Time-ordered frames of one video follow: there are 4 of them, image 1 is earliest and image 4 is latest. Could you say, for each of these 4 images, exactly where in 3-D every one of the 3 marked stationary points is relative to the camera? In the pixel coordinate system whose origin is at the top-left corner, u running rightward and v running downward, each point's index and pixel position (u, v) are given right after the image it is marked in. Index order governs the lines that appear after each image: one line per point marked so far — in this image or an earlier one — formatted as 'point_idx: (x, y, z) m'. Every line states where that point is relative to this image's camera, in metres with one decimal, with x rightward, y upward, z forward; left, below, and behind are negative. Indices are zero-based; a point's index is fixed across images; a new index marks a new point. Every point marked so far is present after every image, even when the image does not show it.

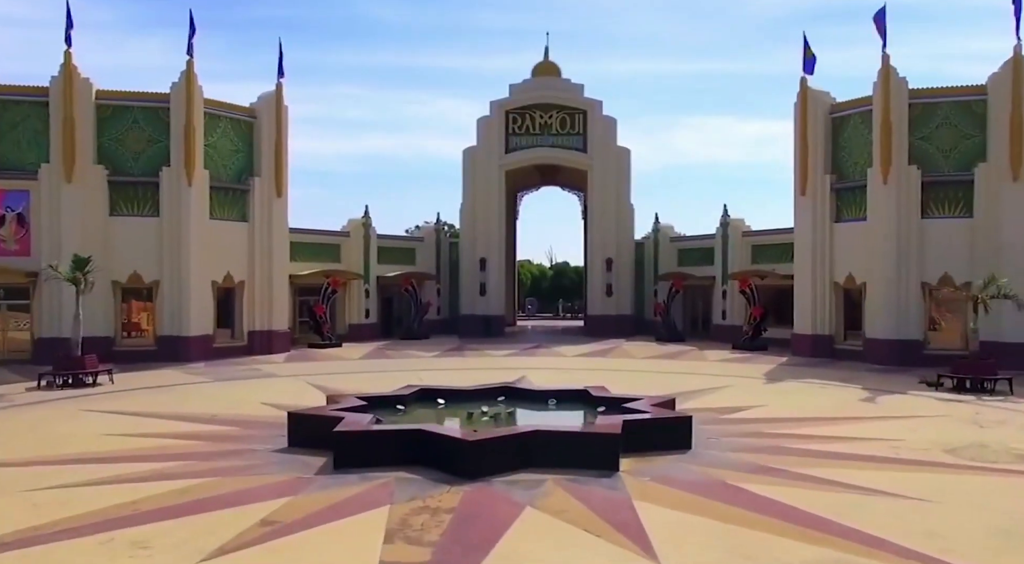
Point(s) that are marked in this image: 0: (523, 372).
0: (+0.2, -2.1, +18.0) m
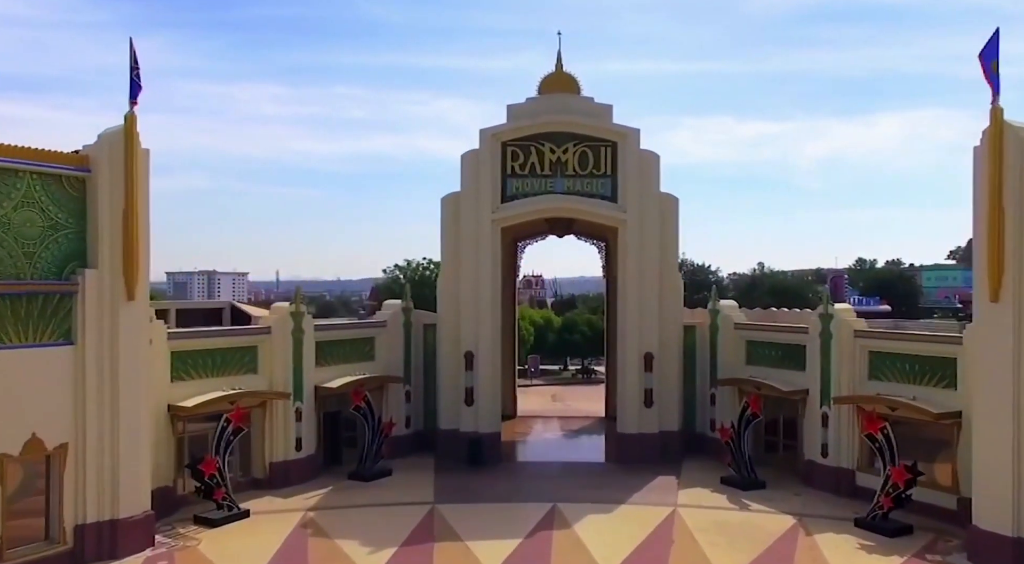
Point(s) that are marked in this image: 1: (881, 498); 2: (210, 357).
0: (+0.2, -4.8, +9.2) m
1: (+7.2, -4.2, +15.3) m
2: (-6.7, -1.7, +17.3) m
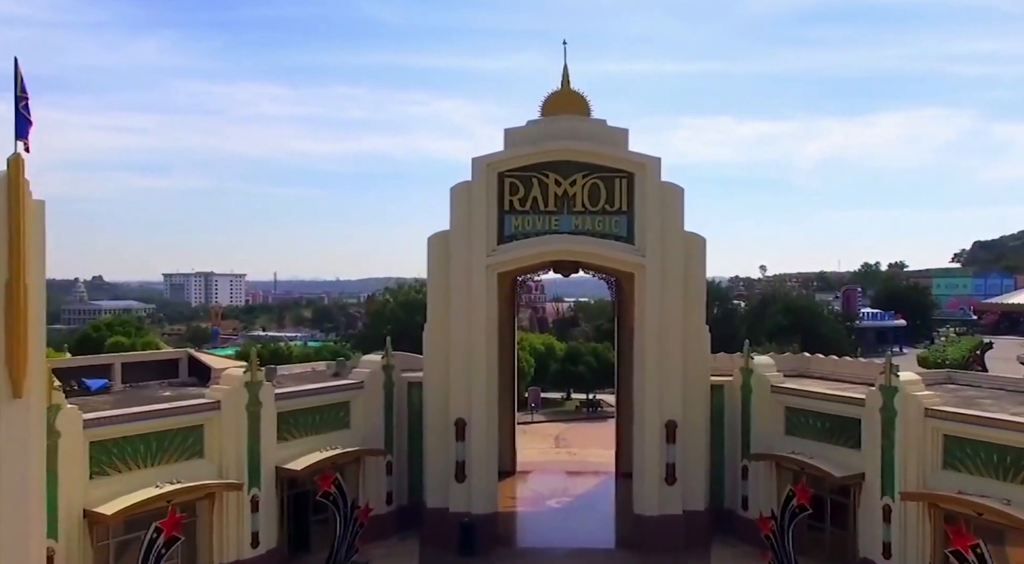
0: (+0.2, -6.1, +6.1) m
1: (+7.2, -5.5, +12.2) m
2: (-6.7, -2.9, +14.1) m
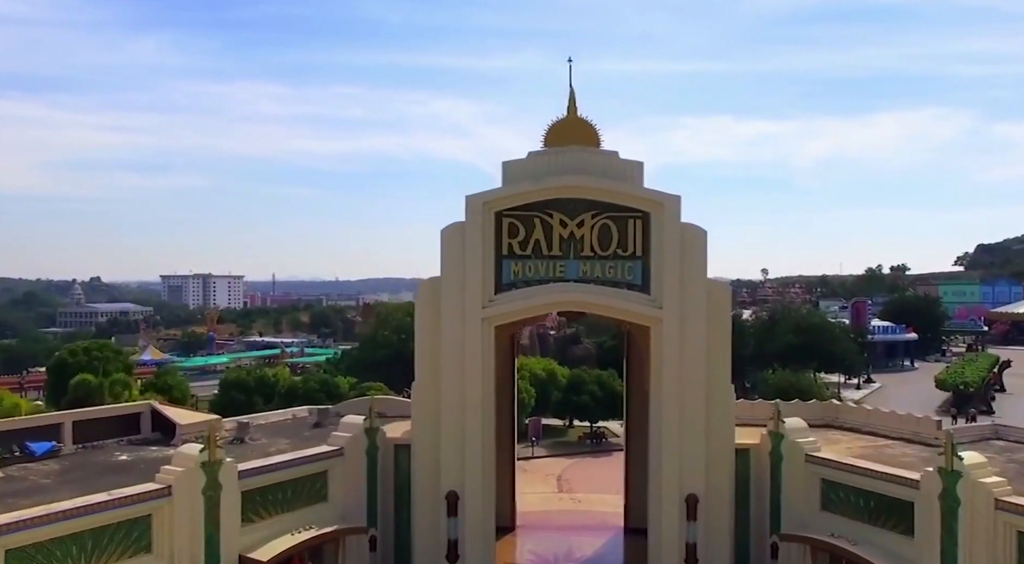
0: (+0.2, -7.2, +4.0) m
1: (+7.2, -6.6, +10.1) m
2: (-6.7, -4.0, +12.0) m
